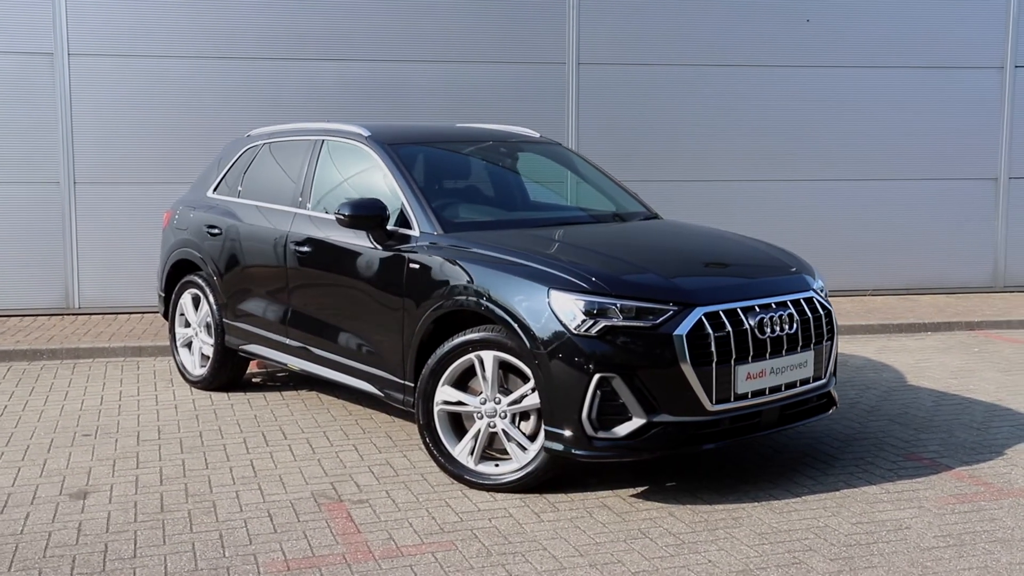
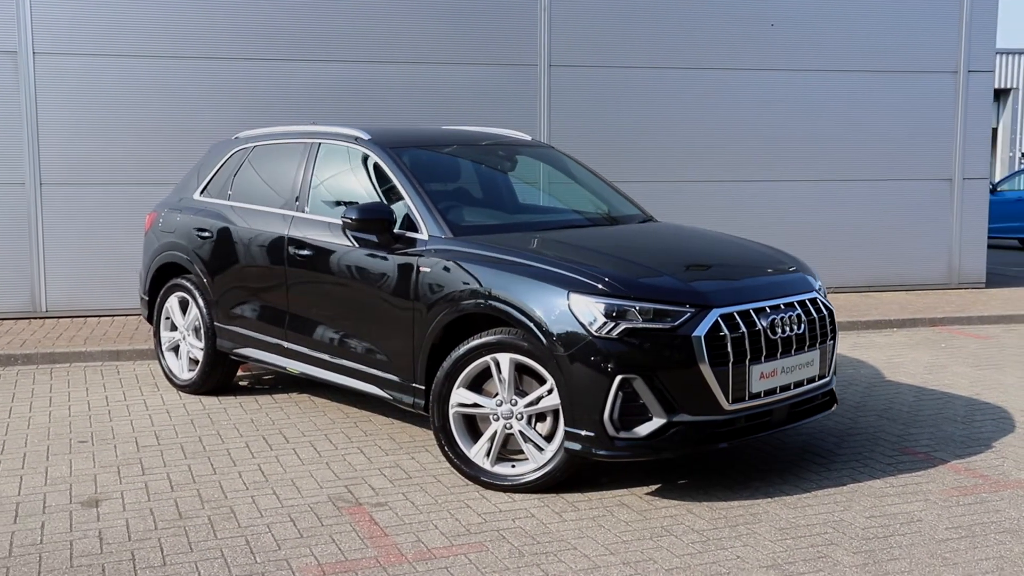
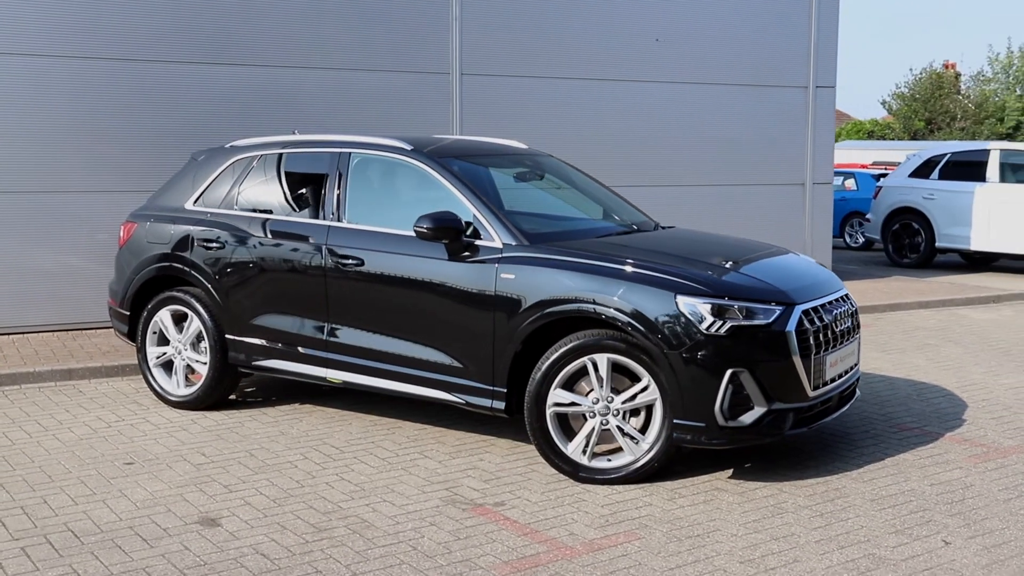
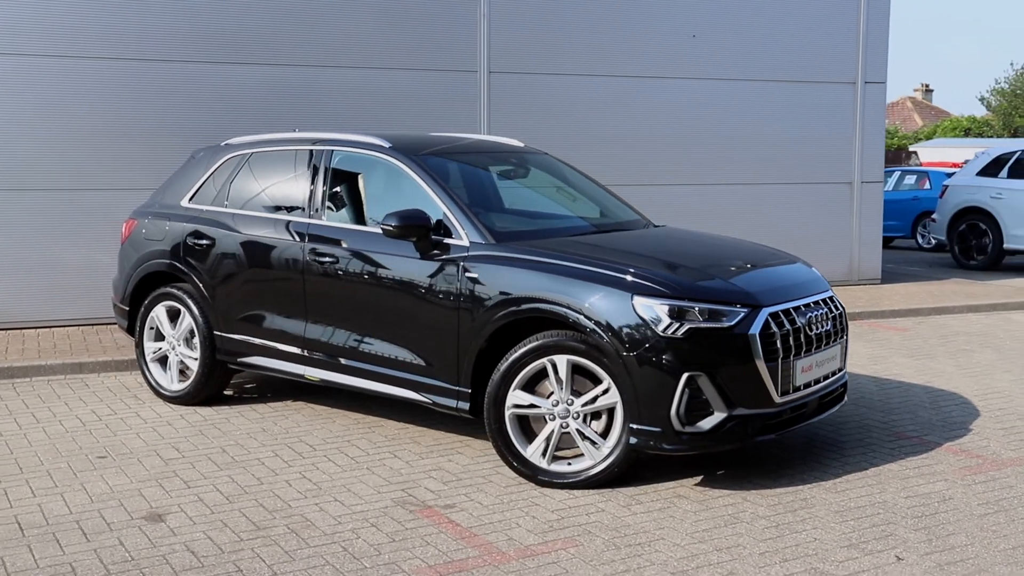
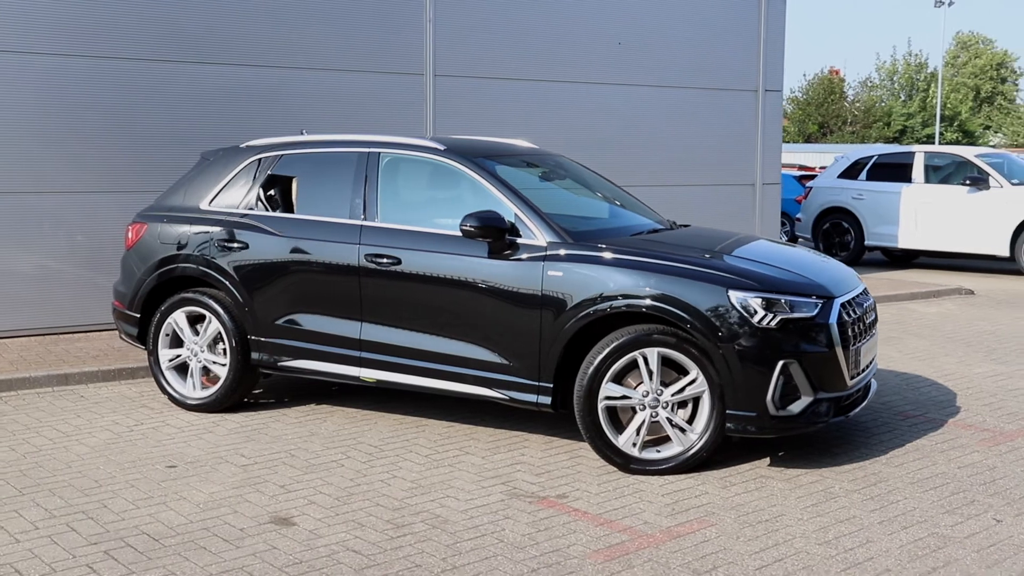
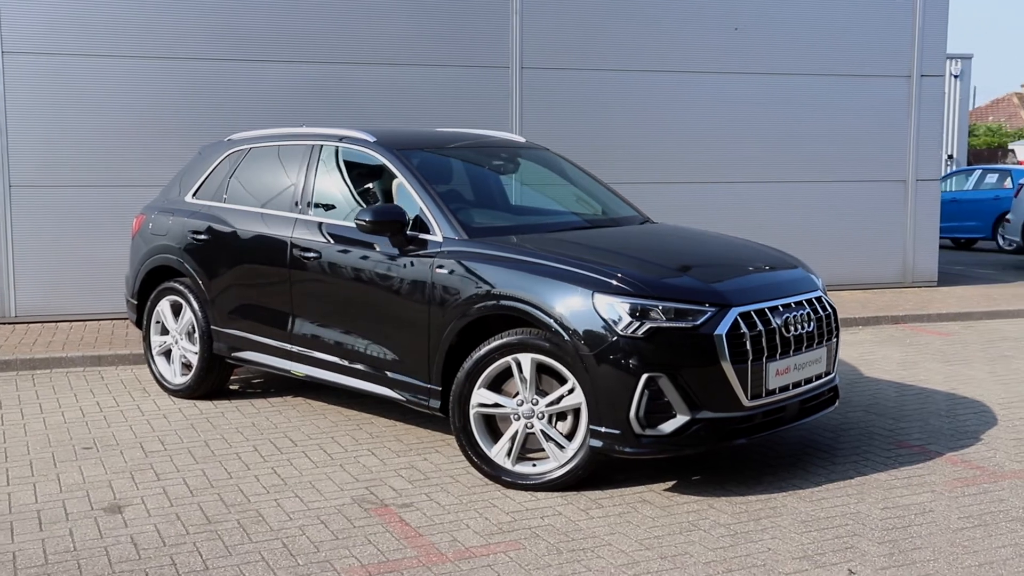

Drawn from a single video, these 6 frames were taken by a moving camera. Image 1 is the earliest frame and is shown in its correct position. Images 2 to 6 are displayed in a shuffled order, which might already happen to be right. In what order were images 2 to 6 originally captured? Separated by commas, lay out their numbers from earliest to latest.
2, 6, 4, 3, 5
